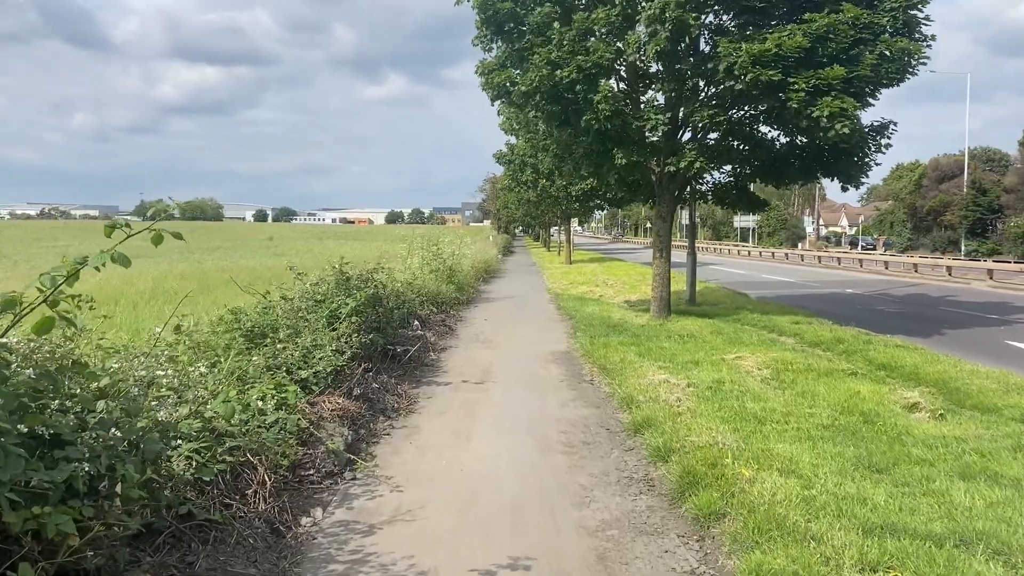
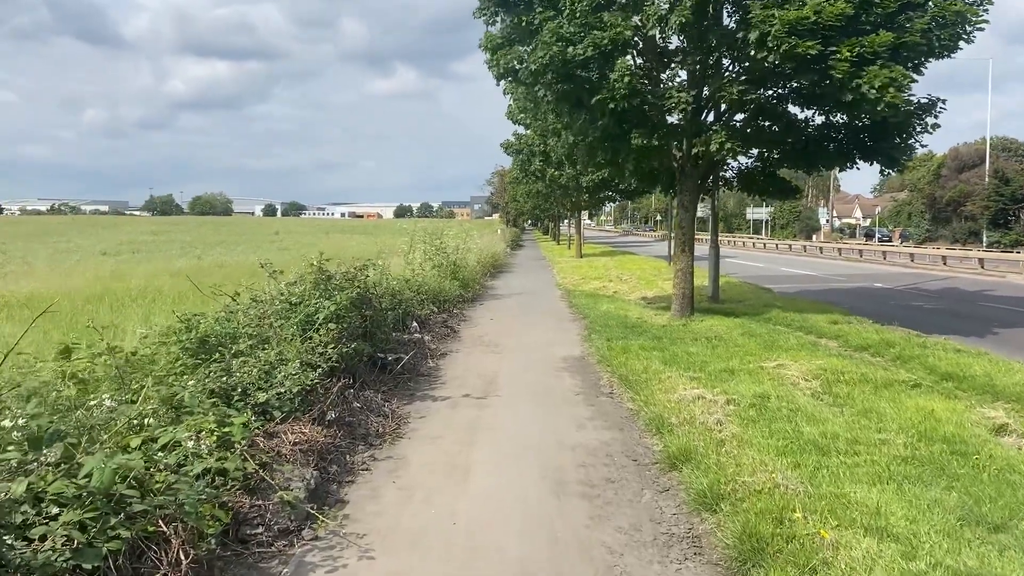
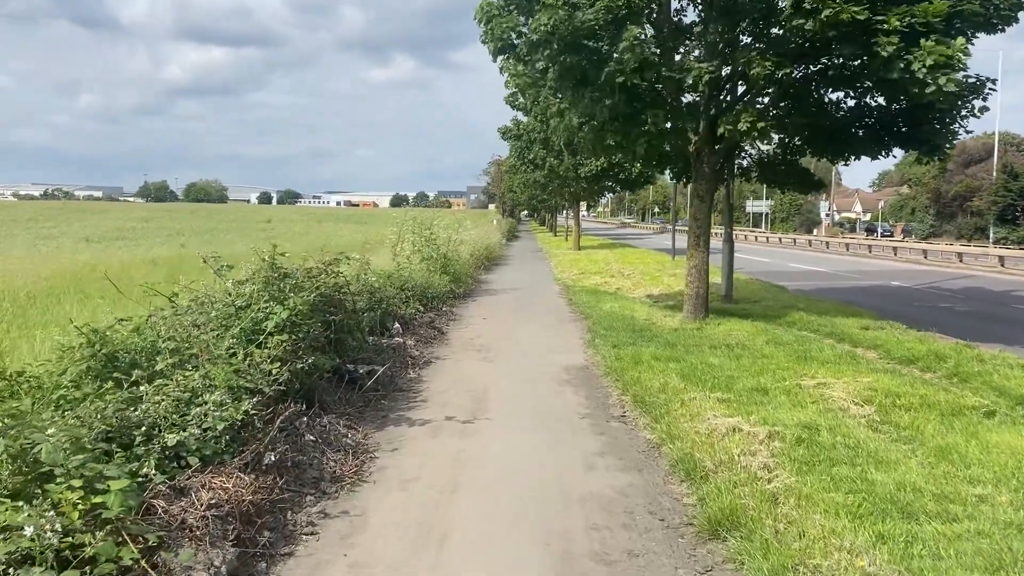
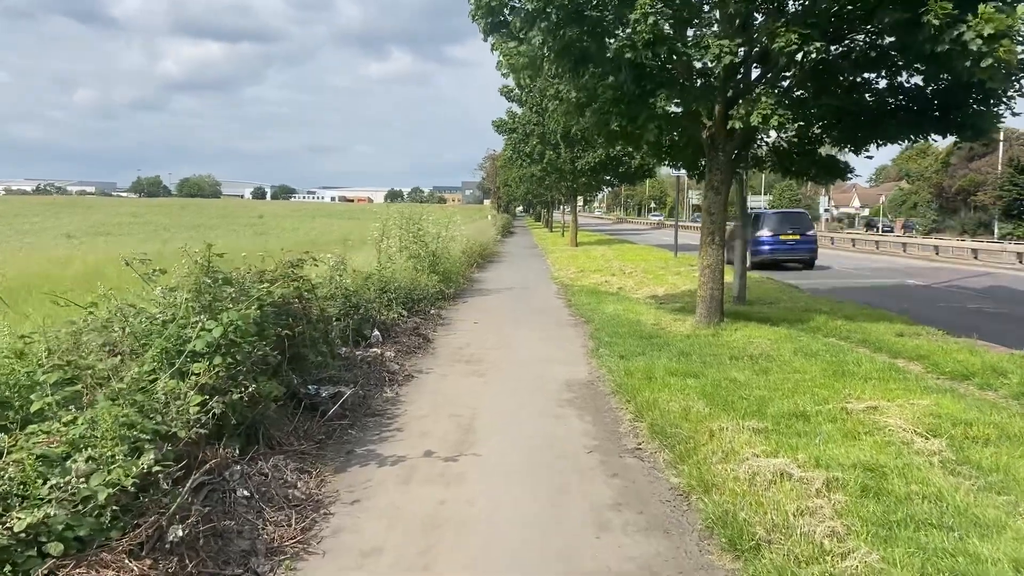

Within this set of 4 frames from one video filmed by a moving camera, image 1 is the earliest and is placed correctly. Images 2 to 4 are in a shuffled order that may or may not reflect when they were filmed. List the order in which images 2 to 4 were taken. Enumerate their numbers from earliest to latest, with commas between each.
2, 3, 4
